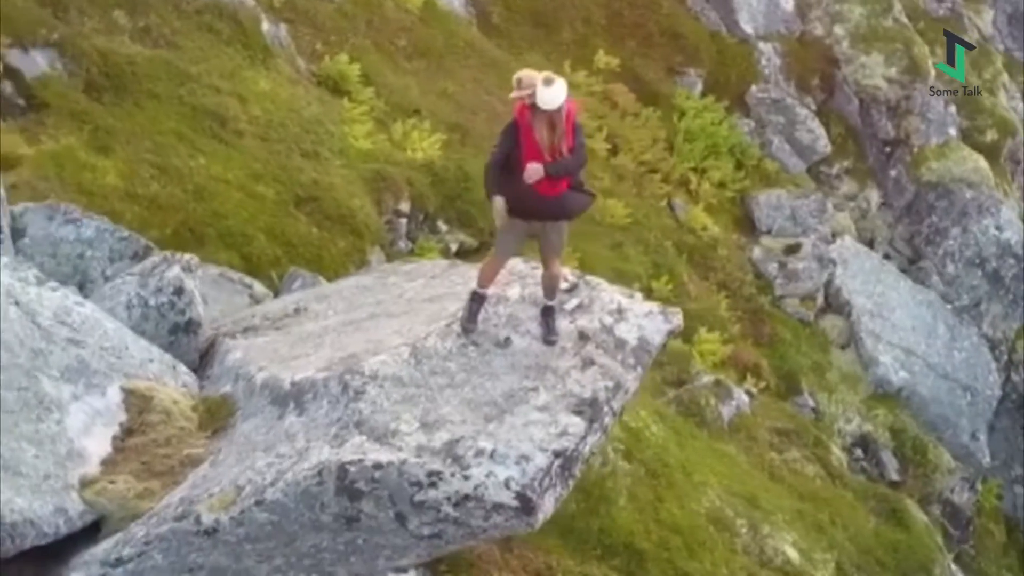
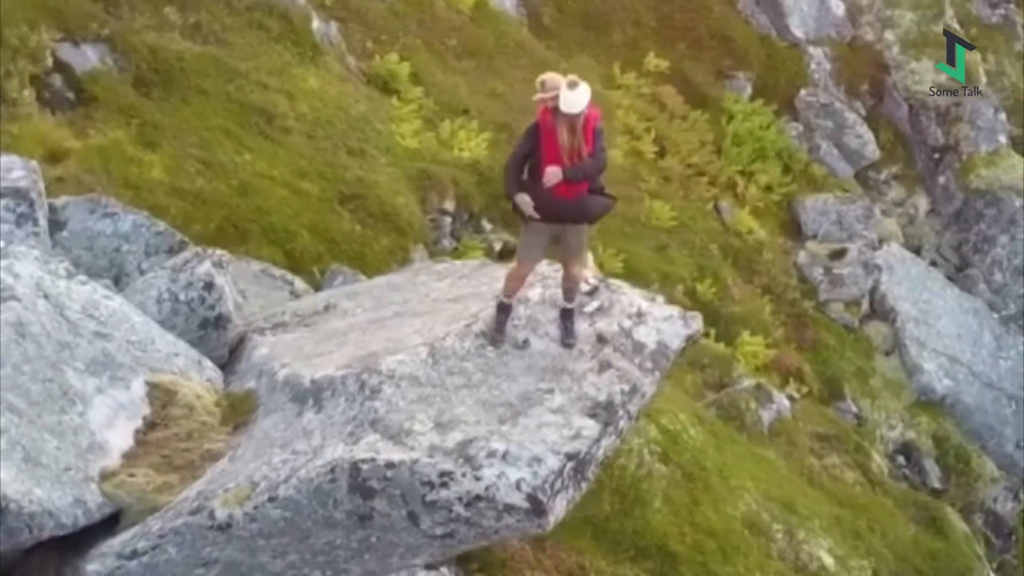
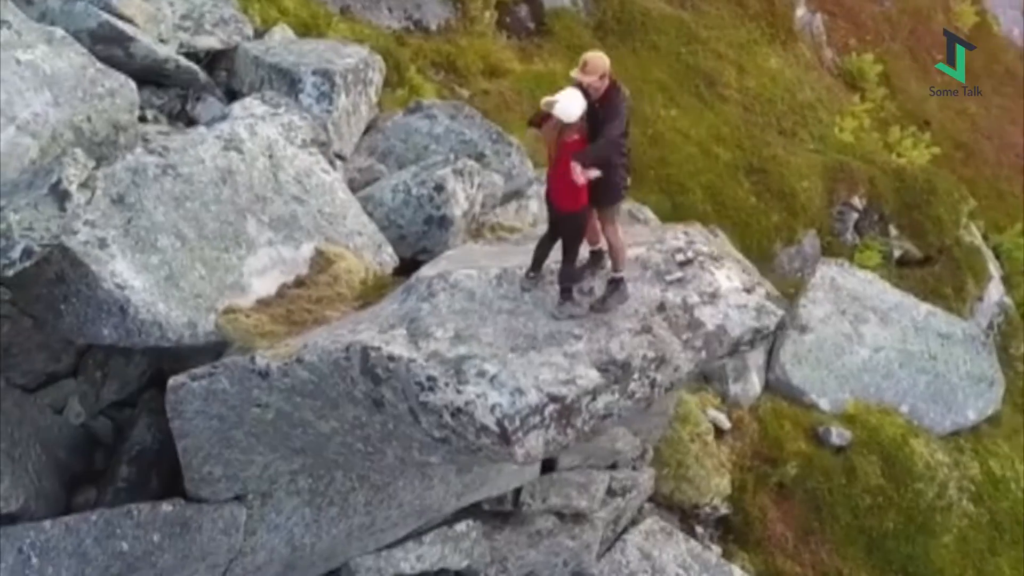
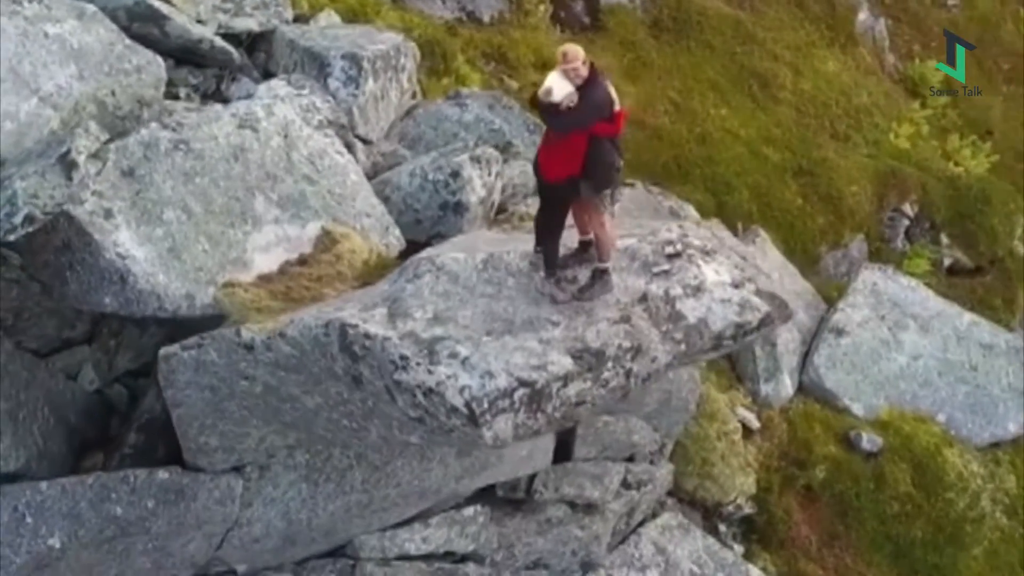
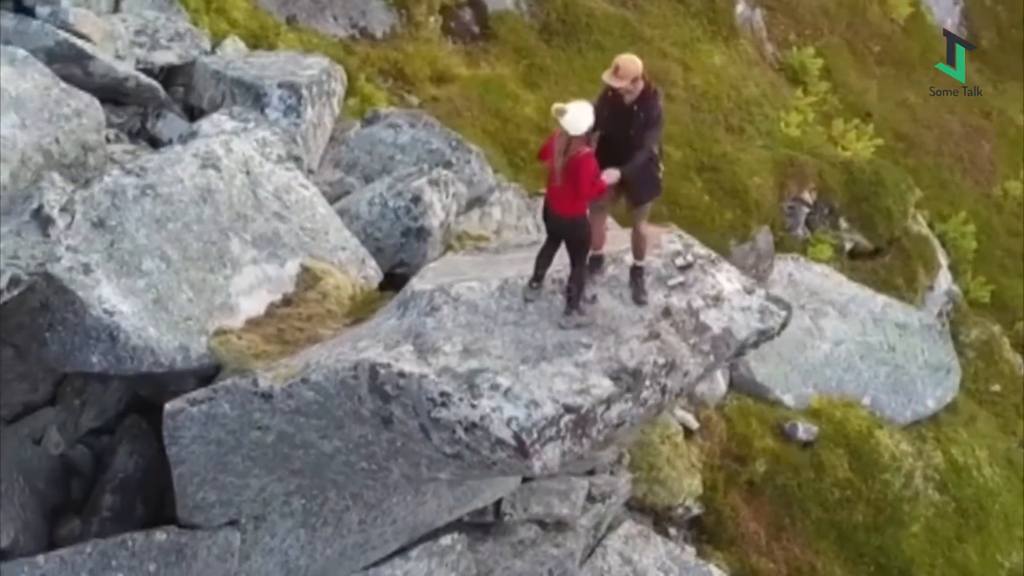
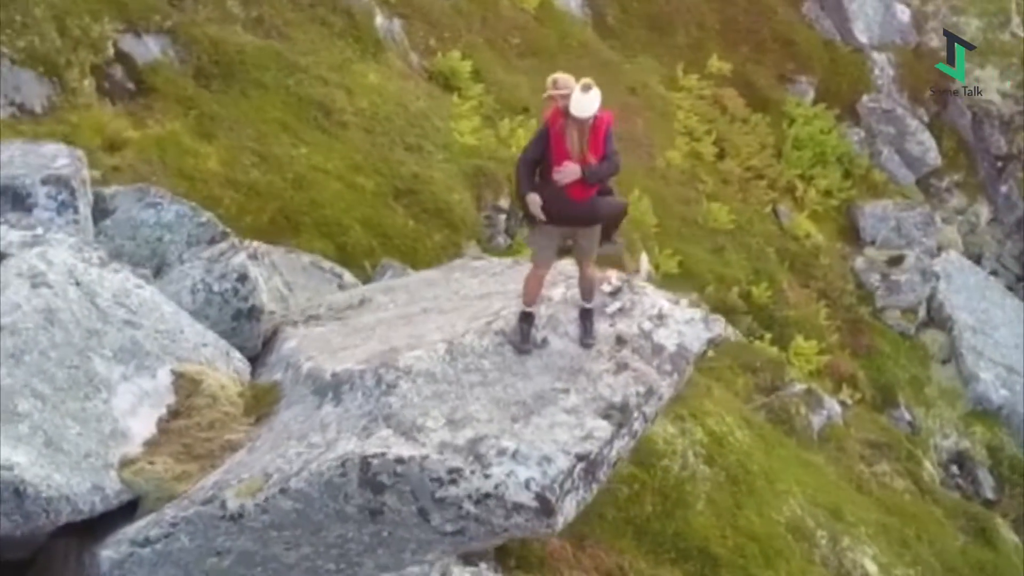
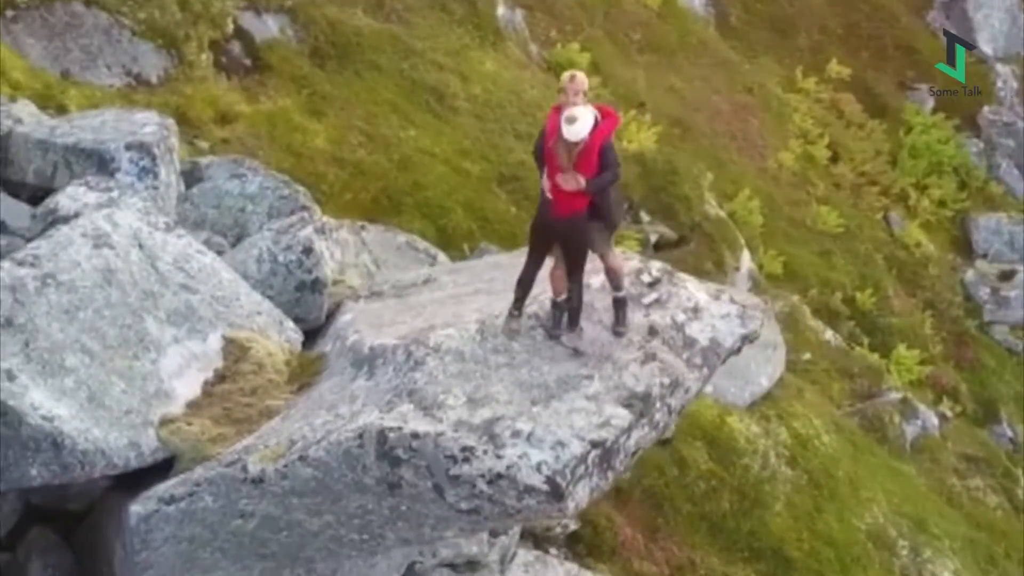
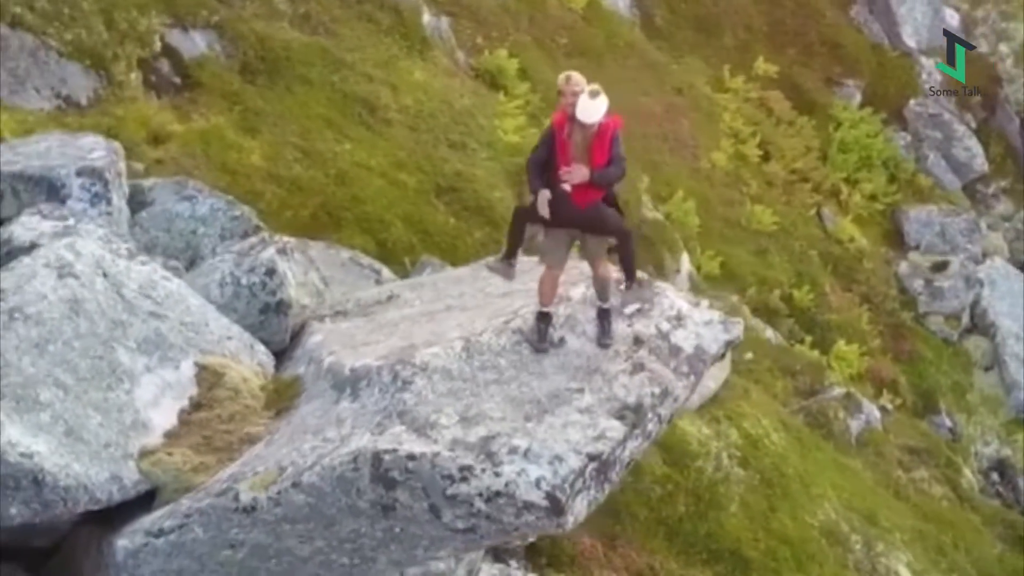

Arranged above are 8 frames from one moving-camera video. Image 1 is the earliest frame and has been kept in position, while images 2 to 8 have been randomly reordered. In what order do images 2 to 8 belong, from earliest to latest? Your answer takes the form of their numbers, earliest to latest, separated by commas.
2, 6, 8, 7, 5, 3, 4
